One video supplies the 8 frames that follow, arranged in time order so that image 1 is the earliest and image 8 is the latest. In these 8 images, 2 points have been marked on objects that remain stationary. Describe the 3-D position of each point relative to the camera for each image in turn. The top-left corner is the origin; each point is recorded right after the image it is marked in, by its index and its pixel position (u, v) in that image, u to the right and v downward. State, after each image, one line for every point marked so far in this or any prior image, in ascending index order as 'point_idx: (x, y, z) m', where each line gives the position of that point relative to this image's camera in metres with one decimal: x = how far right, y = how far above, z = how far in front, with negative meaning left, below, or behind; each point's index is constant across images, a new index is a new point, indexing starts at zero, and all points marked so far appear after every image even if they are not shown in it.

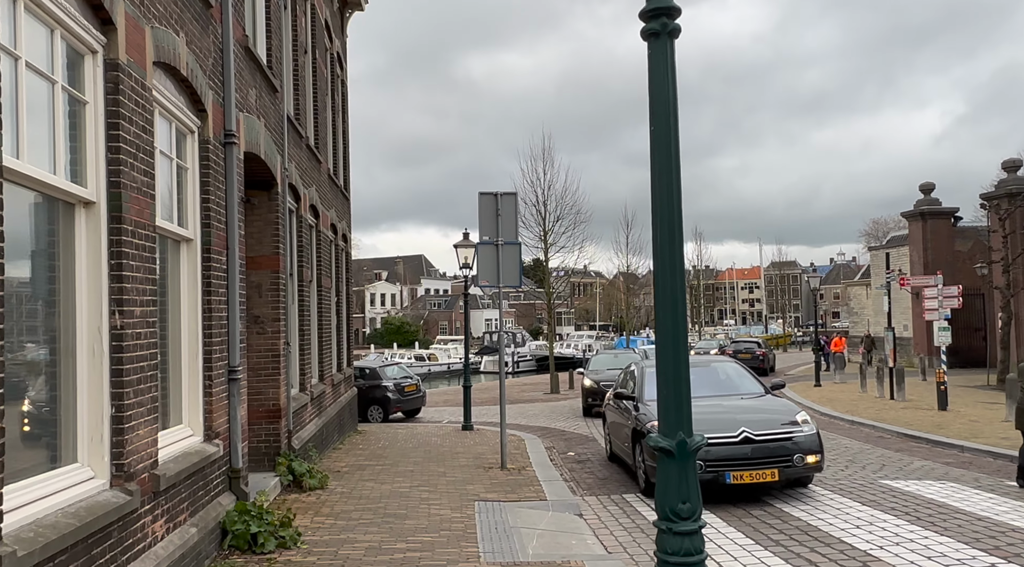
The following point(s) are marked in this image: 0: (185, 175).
0: (-2.4, +0.8, +6.3) m
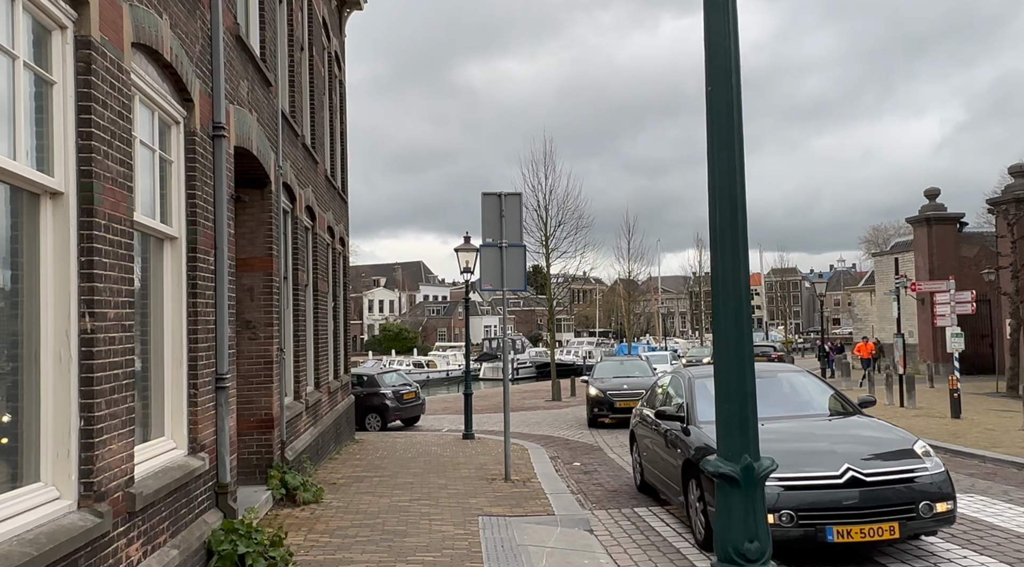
0: (-2.3, +0.8, +5.9) m
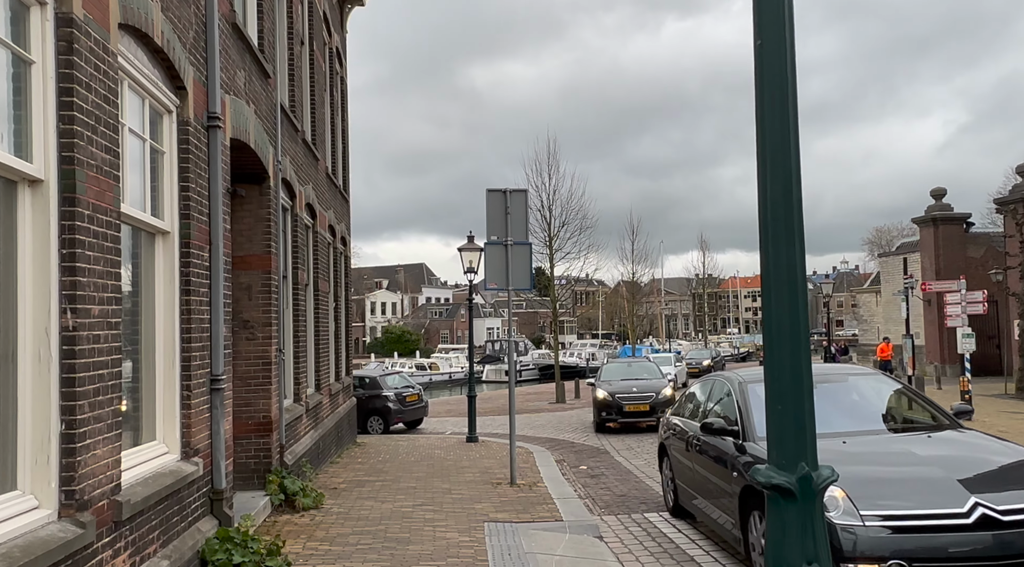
0: (-2.3, +0.8, +5.6) m
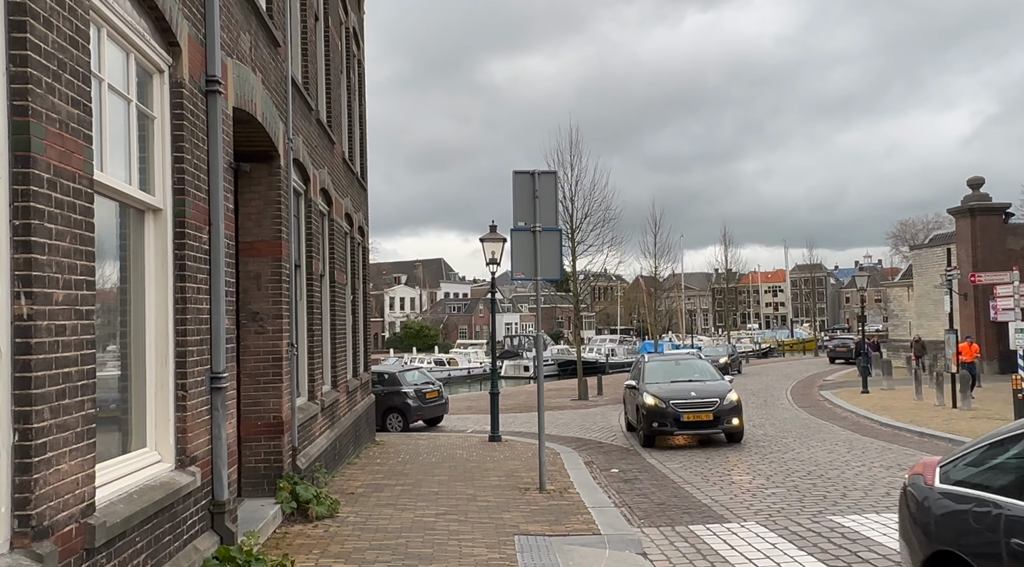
0: (-2.1, +0.9, +4.9) m
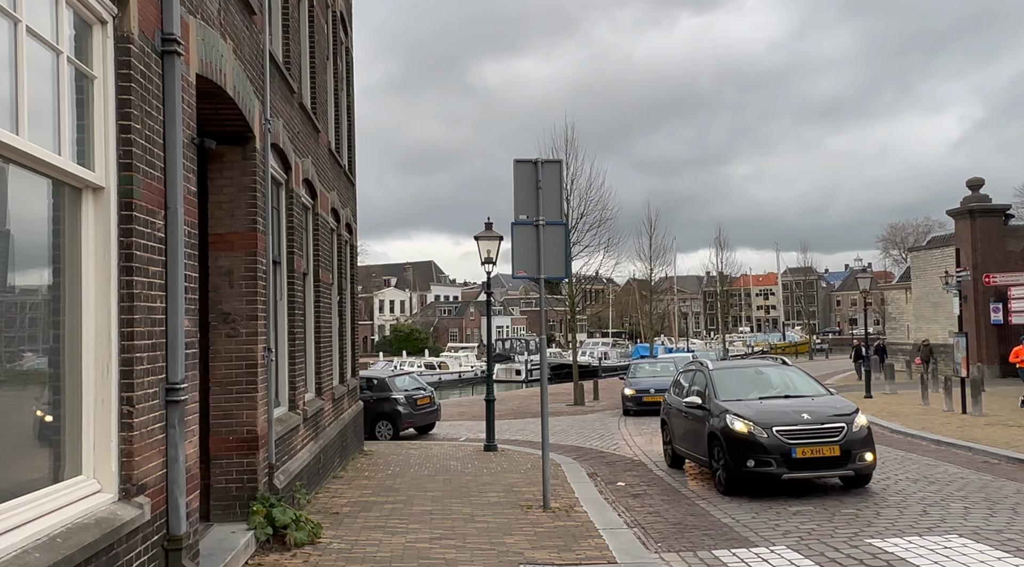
0: (-2.0, +0.9, +4.1) m
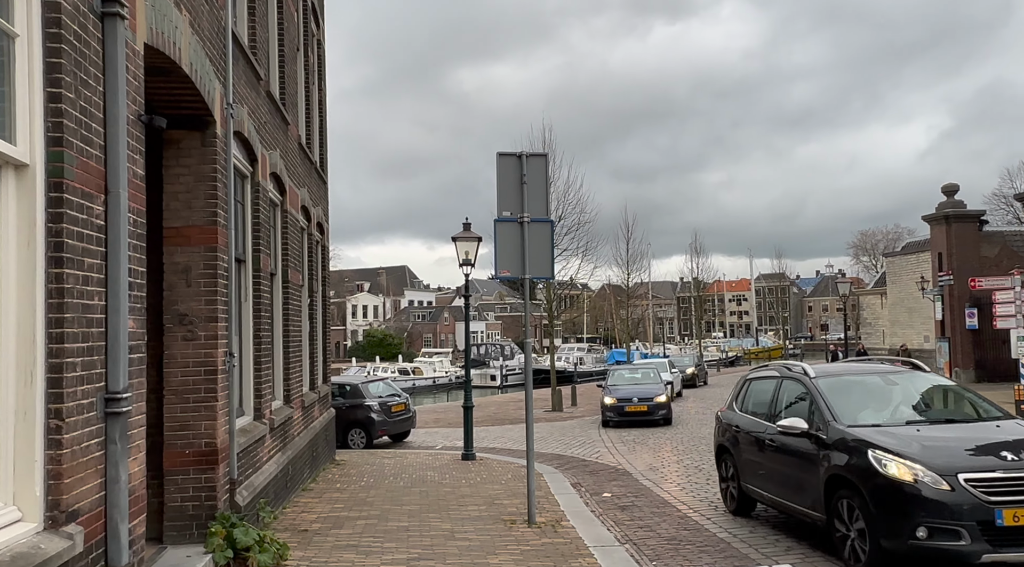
0: (-2.0, +1.0, +3.5) m
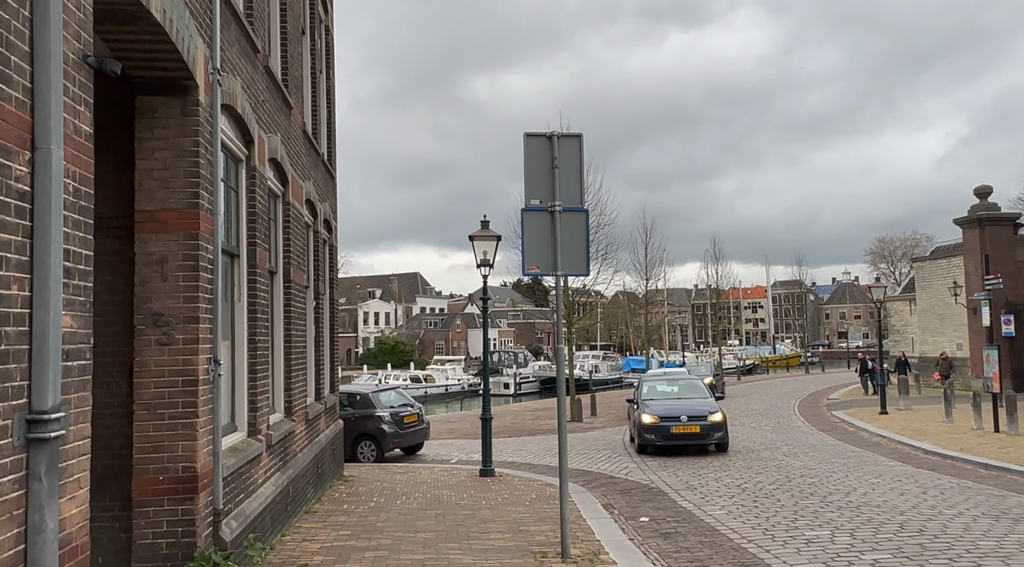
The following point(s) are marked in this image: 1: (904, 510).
0: (-1.8, +1.0, +2.5) m
1: (+3.8, -2.2, +8.5) m
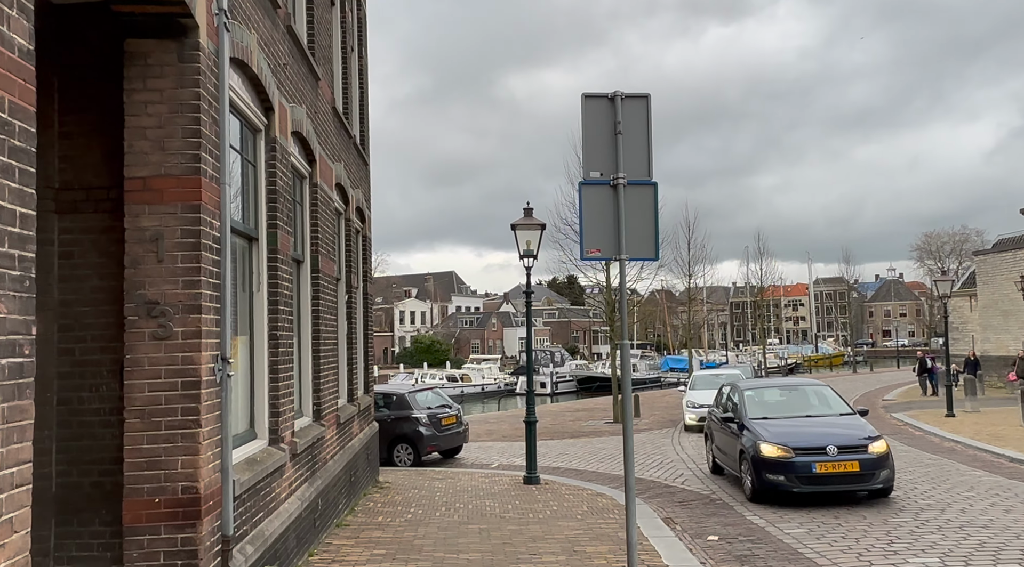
0: (-1.6, +1.1, +1.6) m
1: (+4.3, -2.1, +7.3) m
